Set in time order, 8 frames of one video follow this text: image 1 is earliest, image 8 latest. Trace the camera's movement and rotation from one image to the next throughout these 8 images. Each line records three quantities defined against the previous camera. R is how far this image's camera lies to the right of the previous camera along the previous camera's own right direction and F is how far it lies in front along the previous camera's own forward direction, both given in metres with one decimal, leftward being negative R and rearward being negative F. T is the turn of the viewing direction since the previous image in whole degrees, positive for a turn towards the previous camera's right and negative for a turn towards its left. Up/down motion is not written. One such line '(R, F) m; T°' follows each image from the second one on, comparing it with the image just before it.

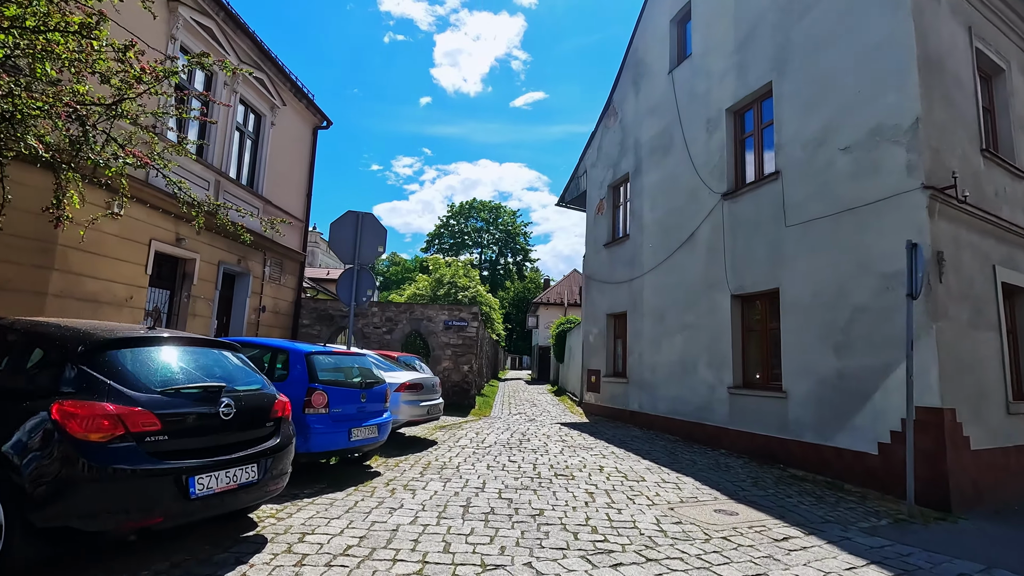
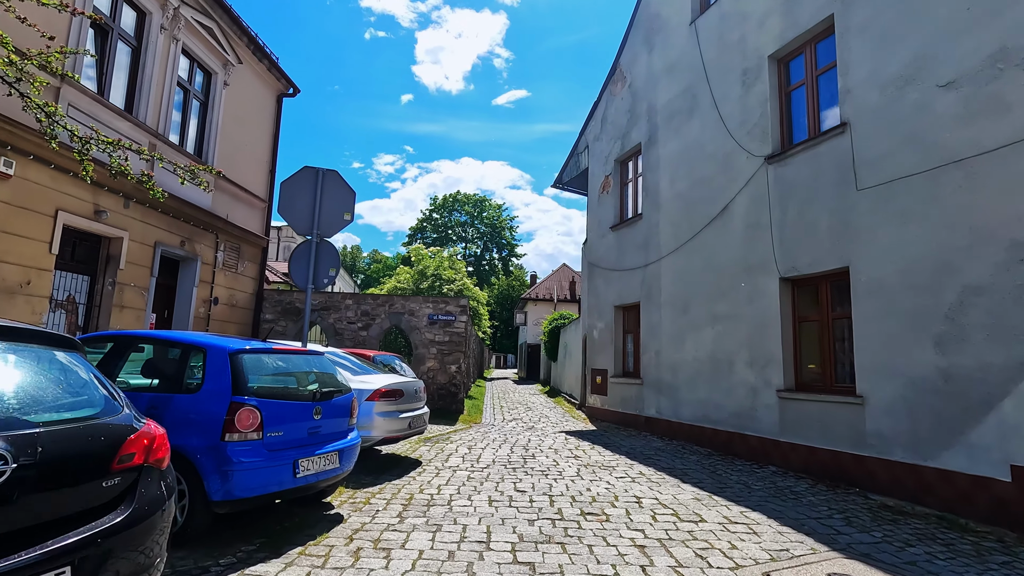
(-0.3, +1.9) m; +2°
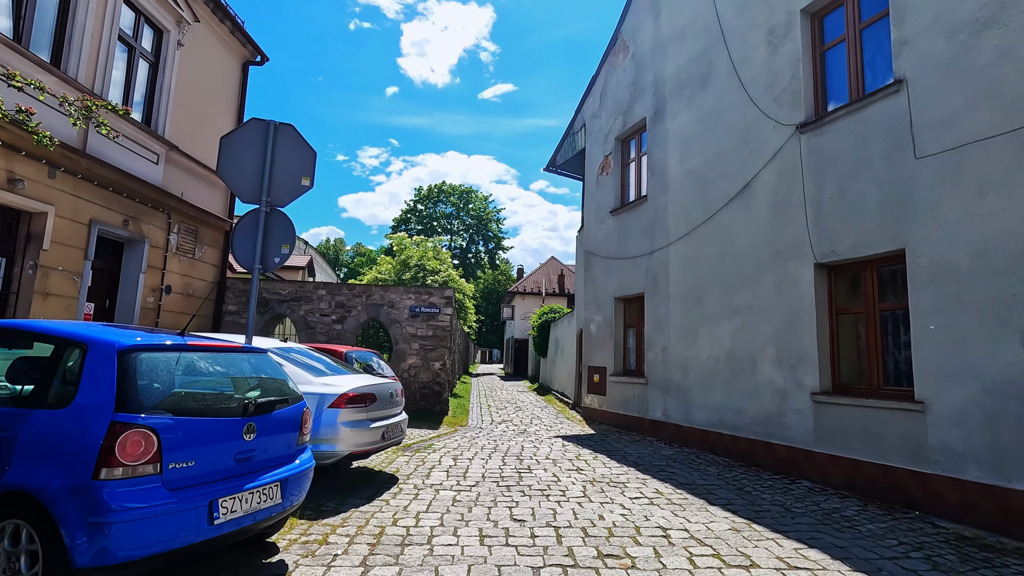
(-0.1, +1.2) m; +2°
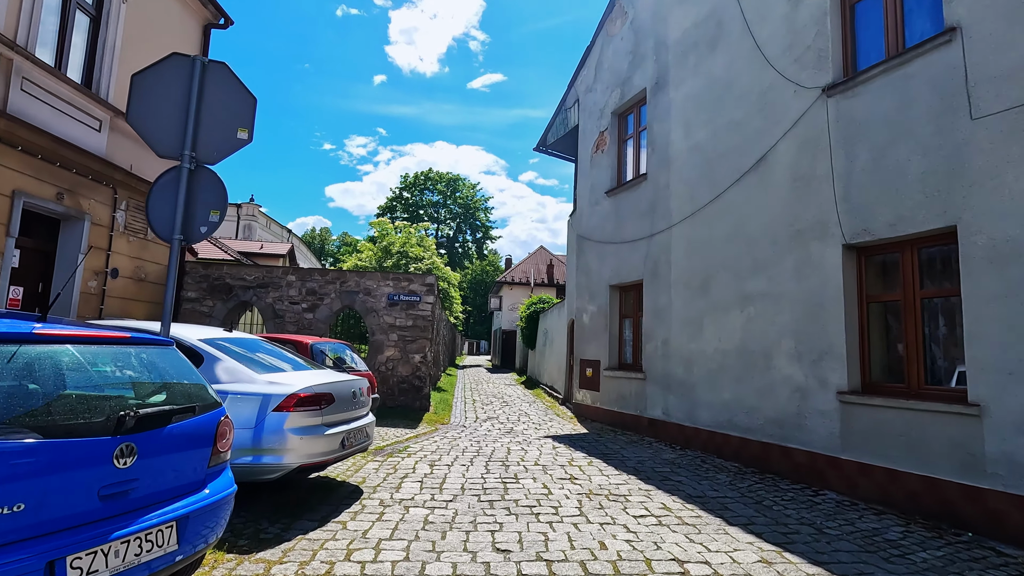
(0.0, +0.9) m; +1°
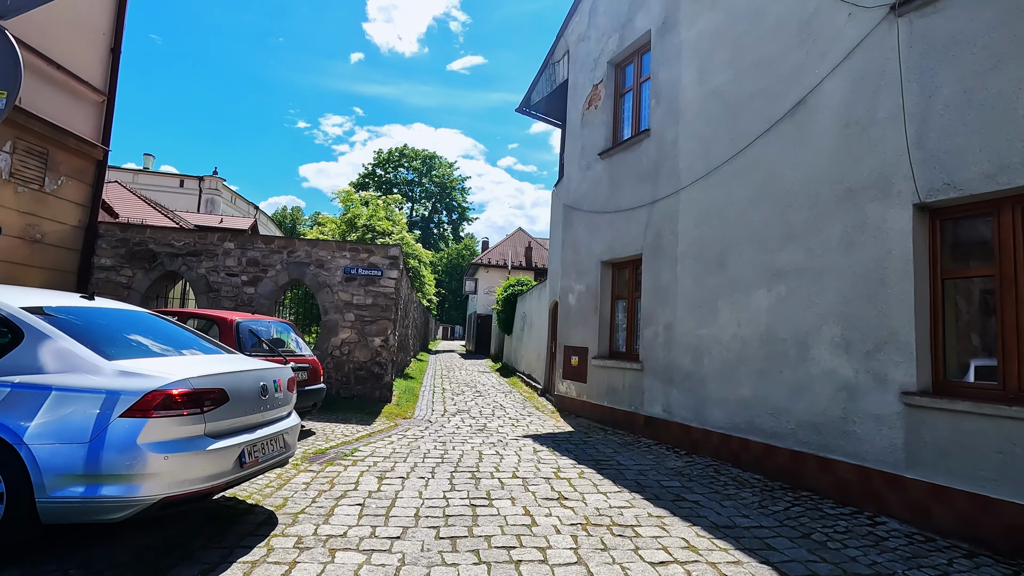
(0.0, +1.5) m; +3°
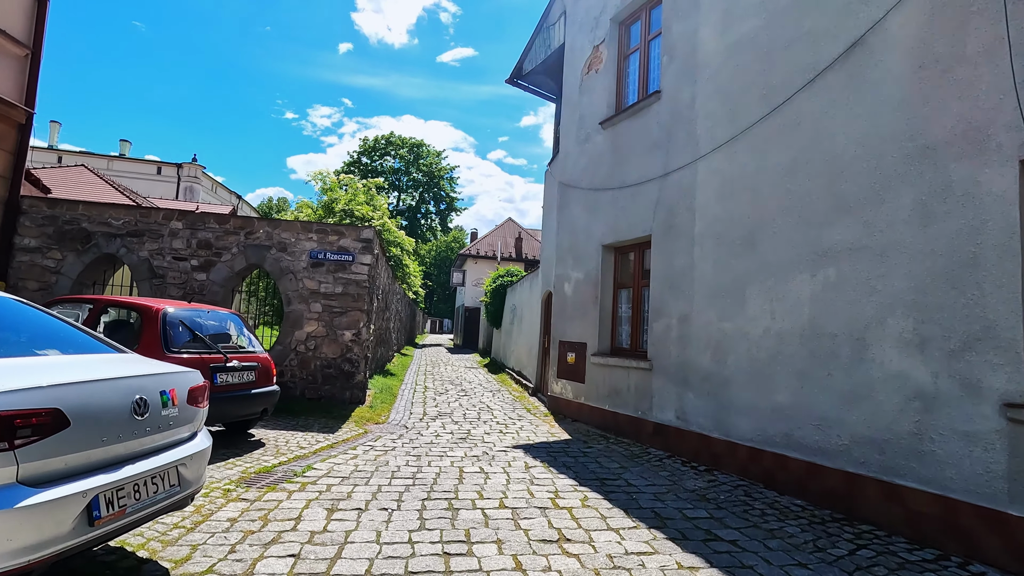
(0.0, +1.2) m; +1°
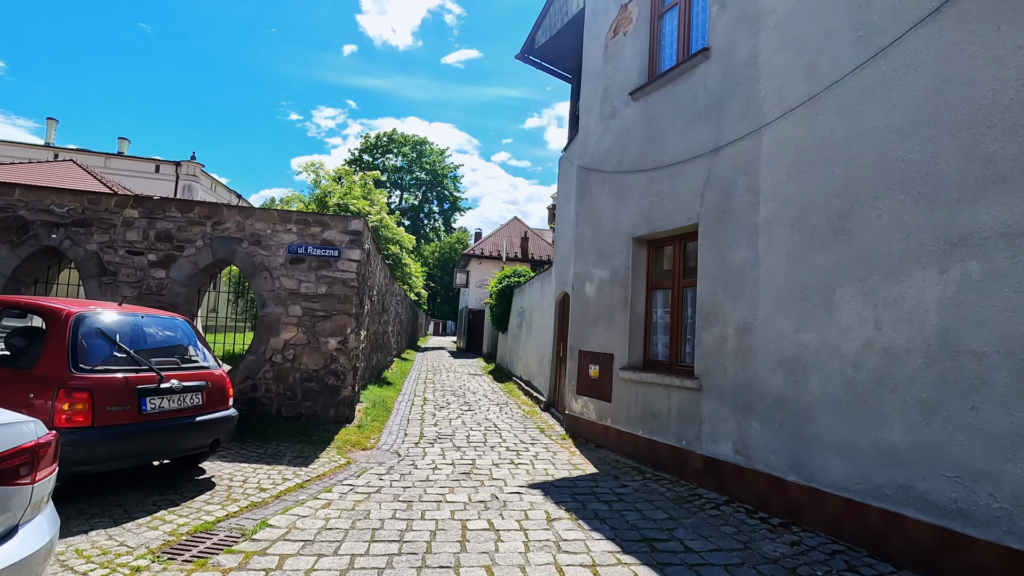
(-0.1, +1.3) m; 0°
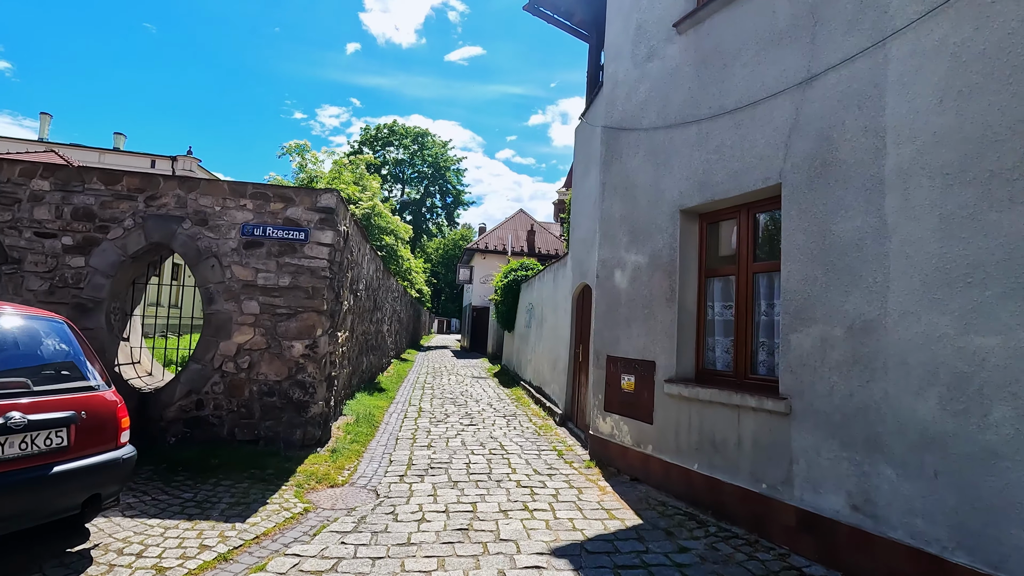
(-0.1, +1.6) m; -1°
